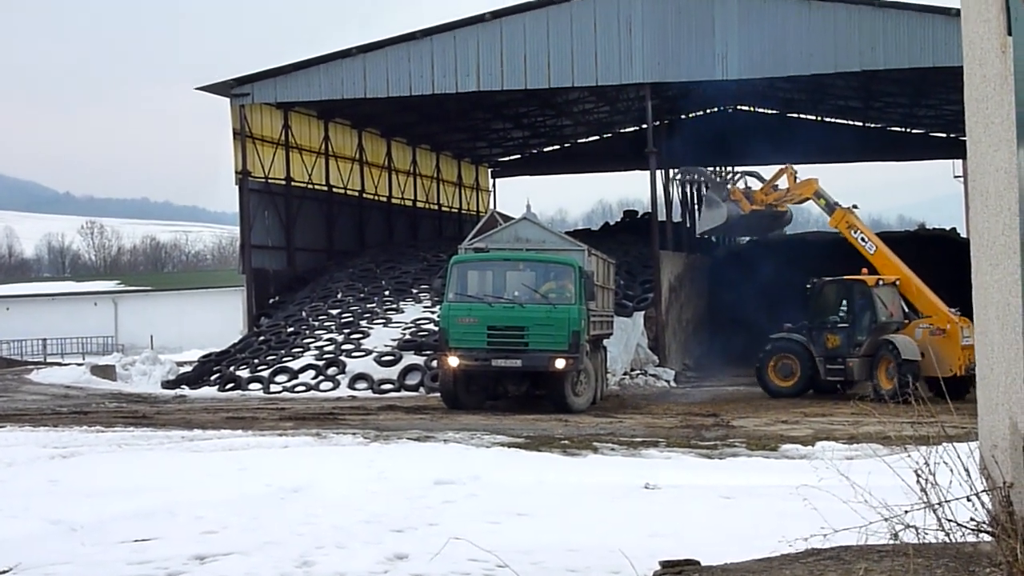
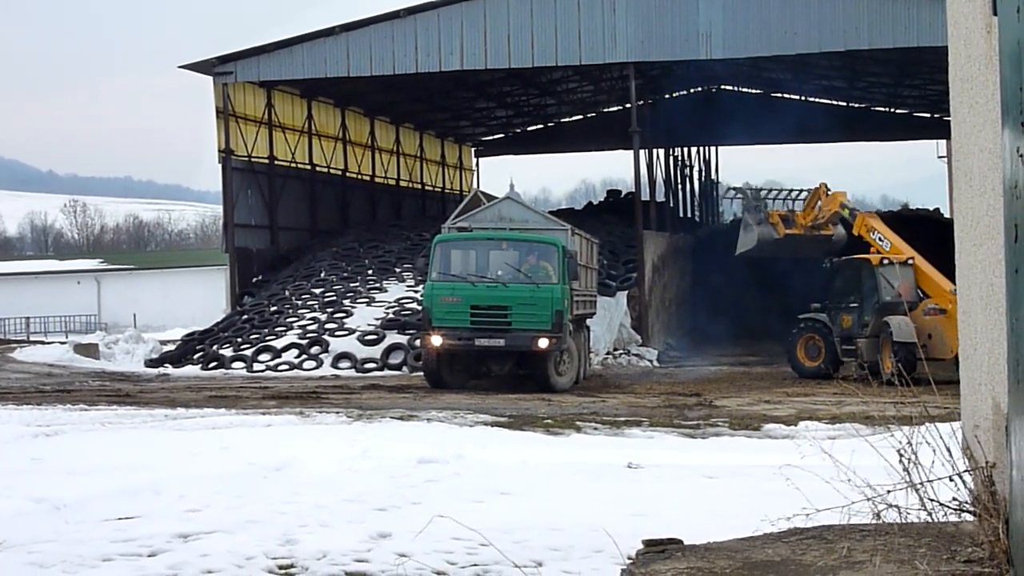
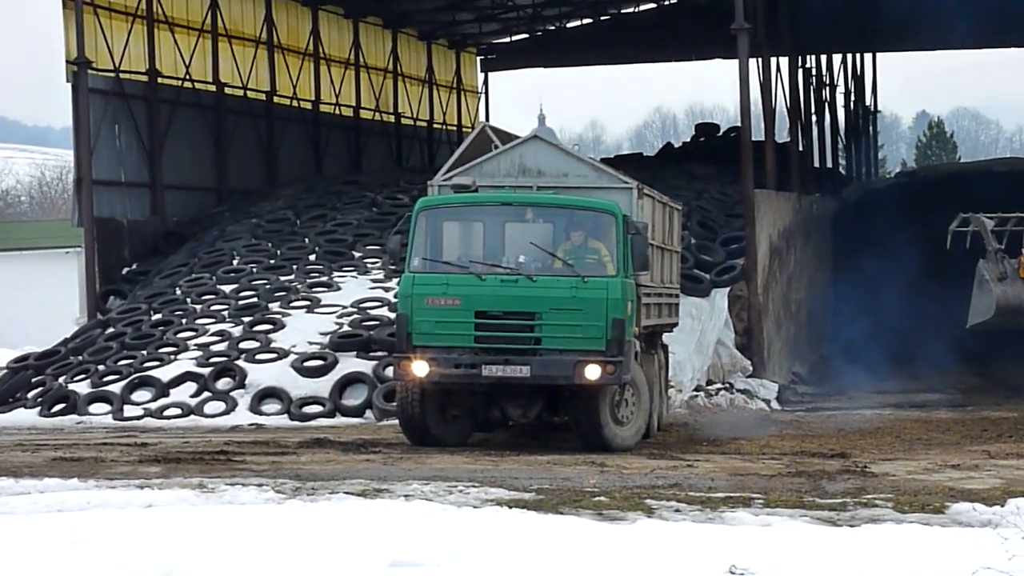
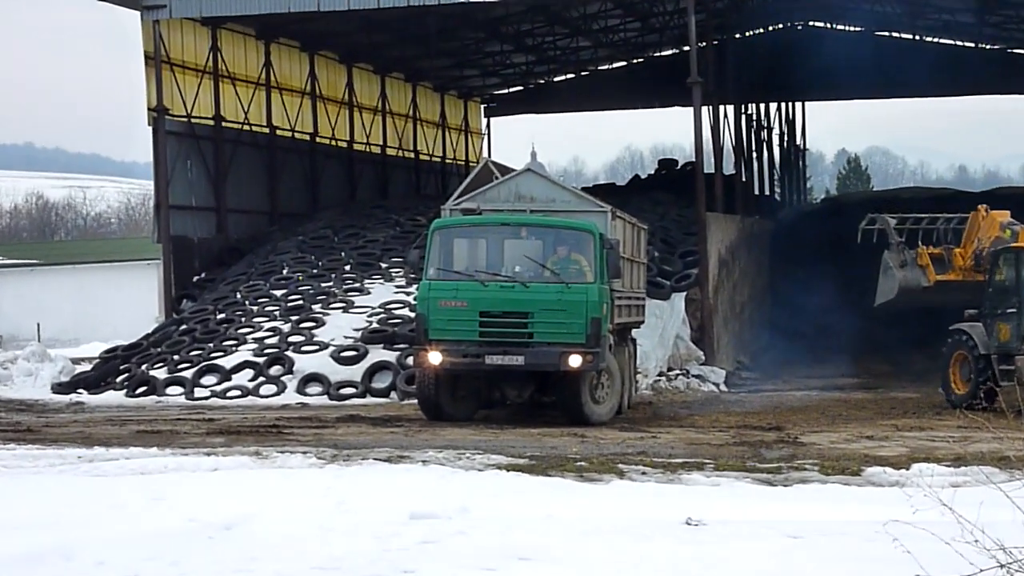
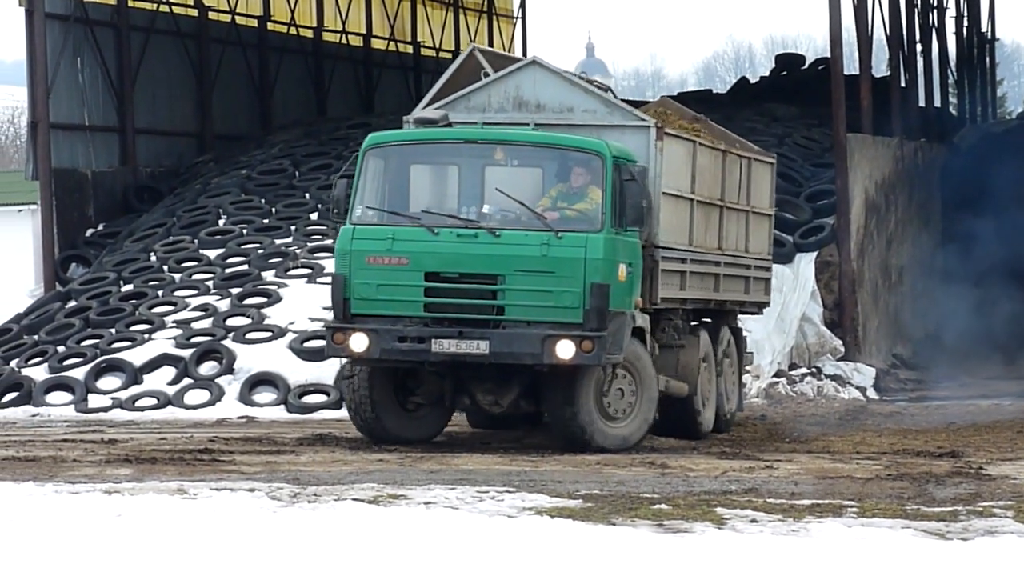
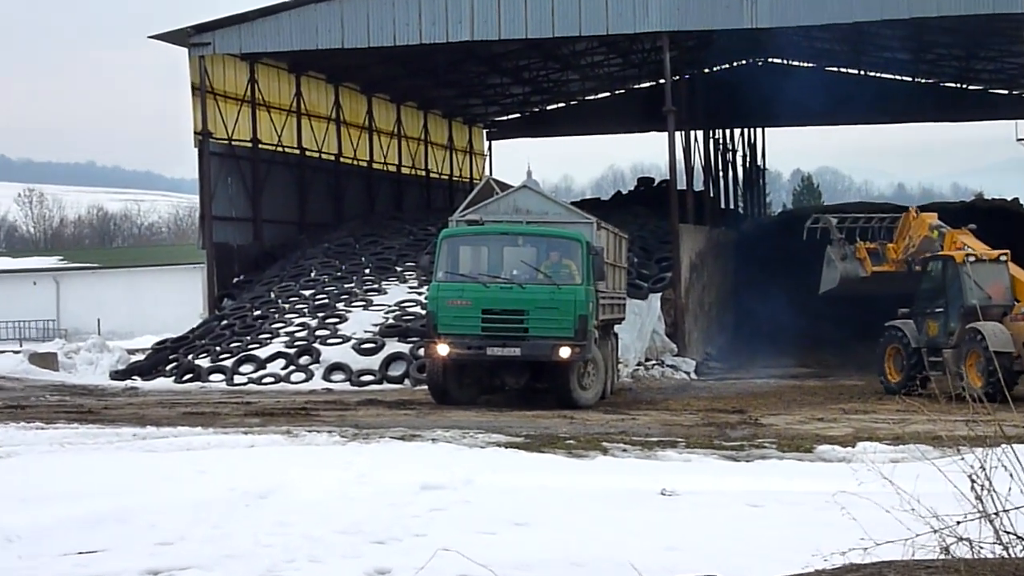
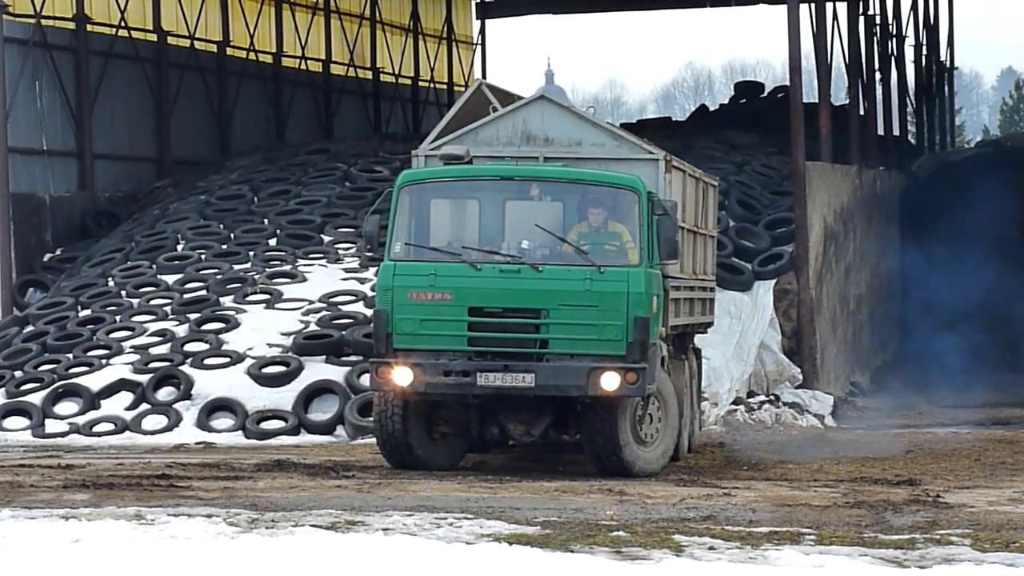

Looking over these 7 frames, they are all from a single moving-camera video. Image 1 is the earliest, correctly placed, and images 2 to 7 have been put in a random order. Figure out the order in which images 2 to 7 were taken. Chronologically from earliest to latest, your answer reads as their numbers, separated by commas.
2, 6, 4, 3, 7, 5
